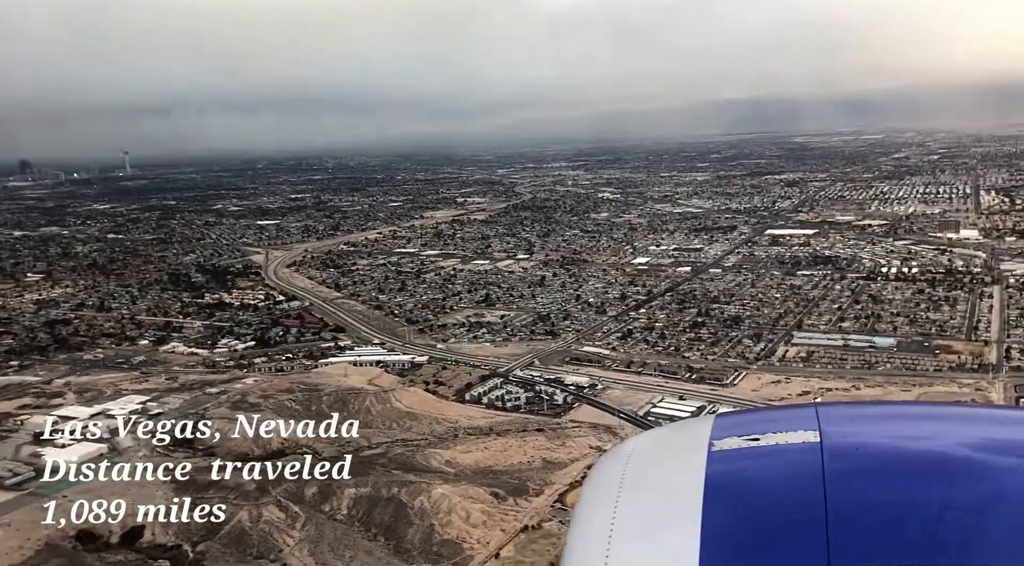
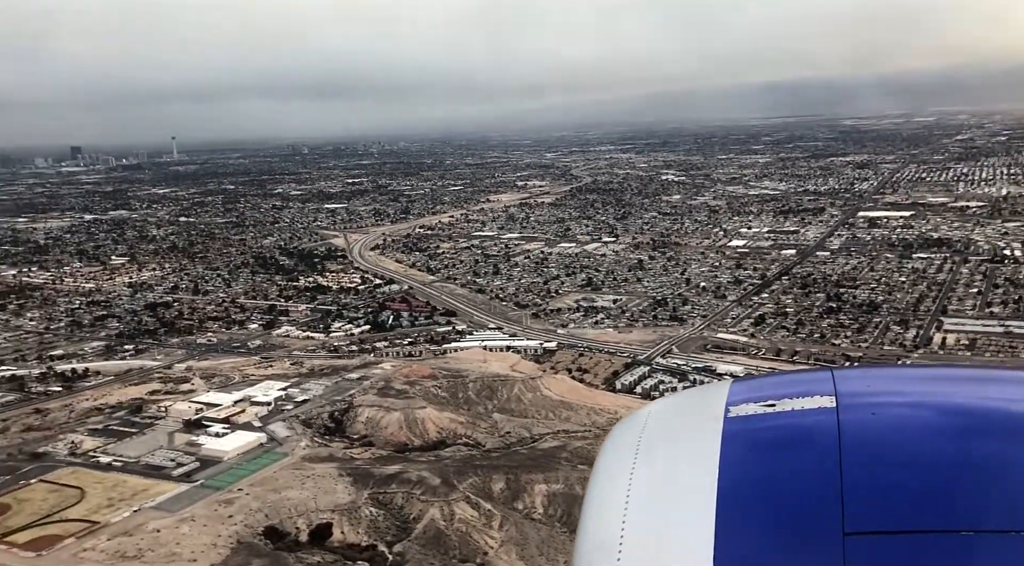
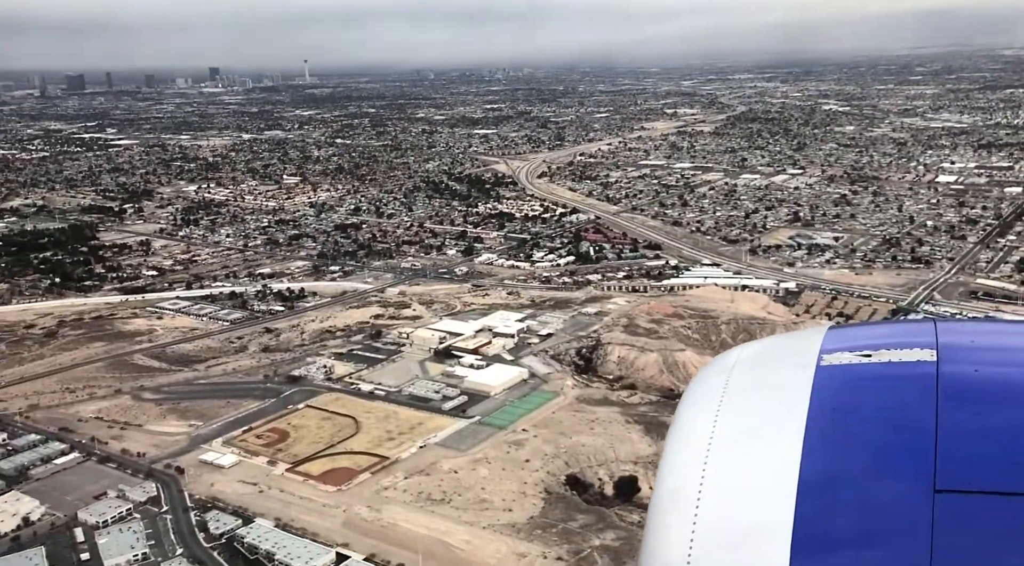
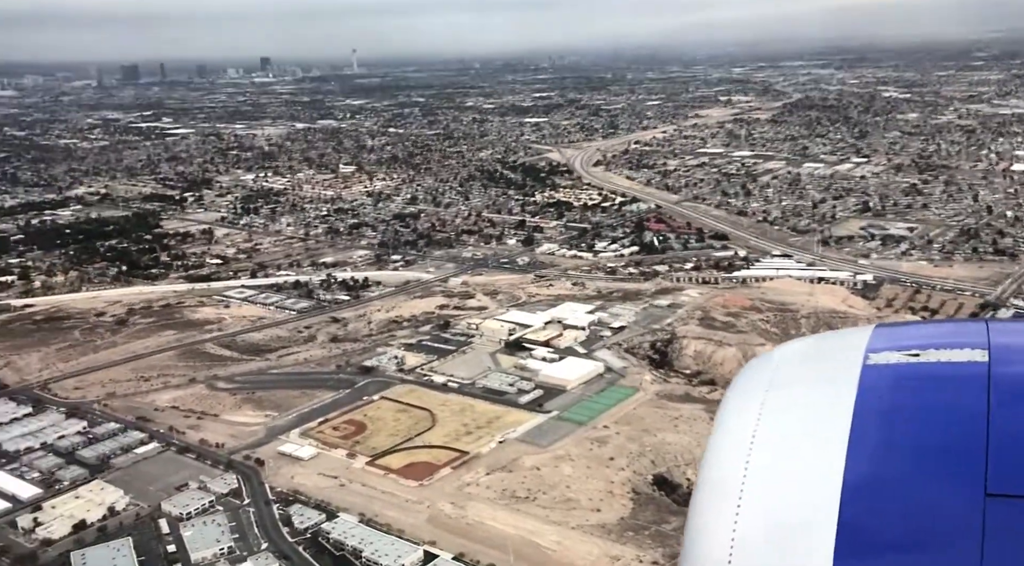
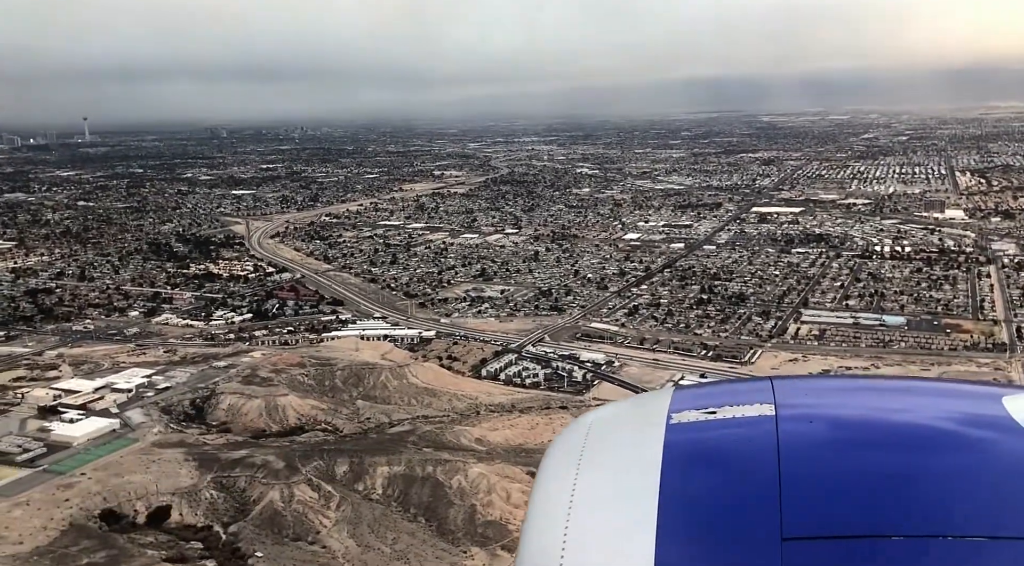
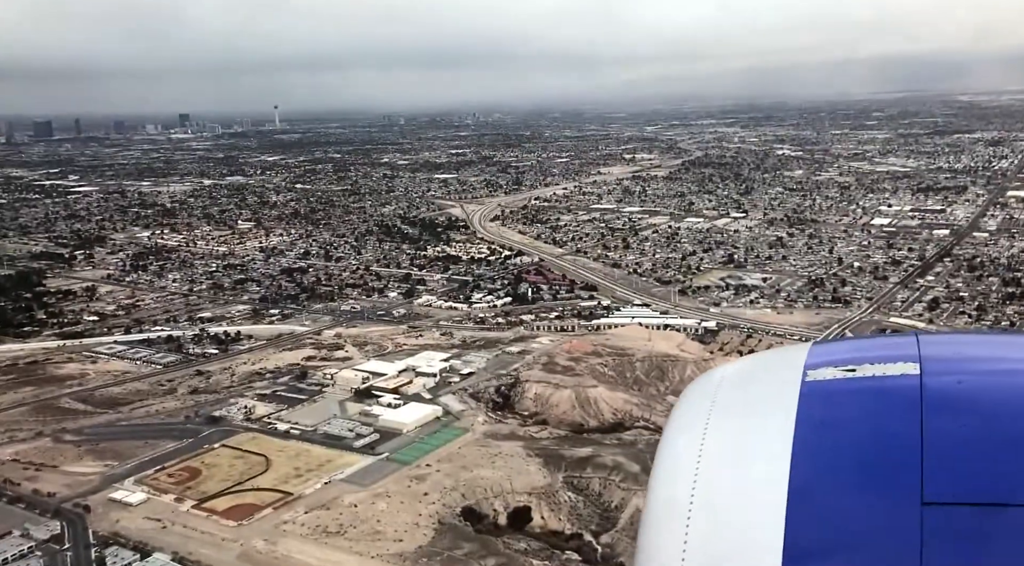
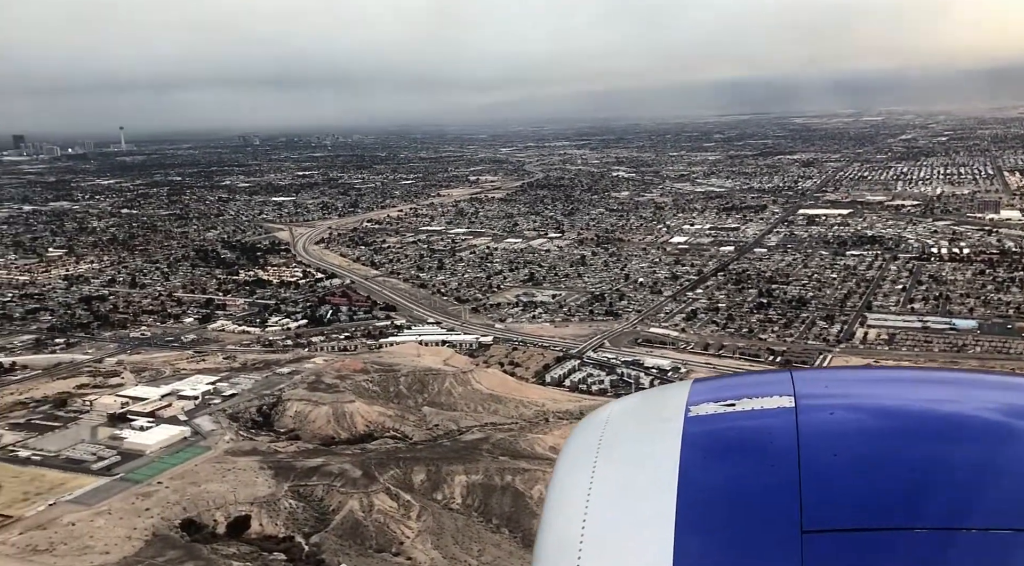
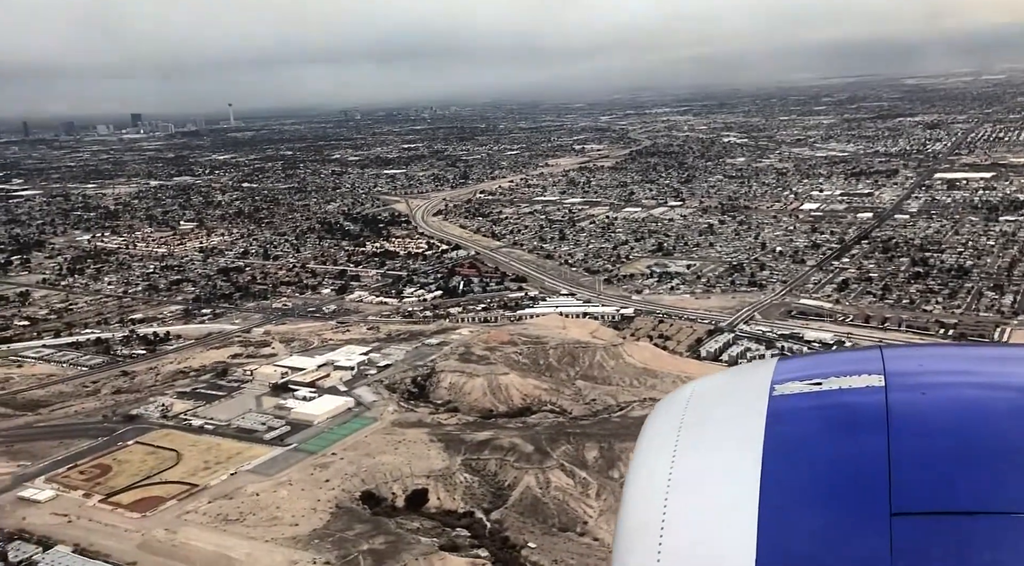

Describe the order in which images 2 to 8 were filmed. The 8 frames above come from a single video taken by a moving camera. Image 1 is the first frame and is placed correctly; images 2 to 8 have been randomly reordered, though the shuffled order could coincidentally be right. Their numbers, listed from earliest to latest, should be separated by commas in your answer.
5, 7, 2, 8, 6, 3, 4
